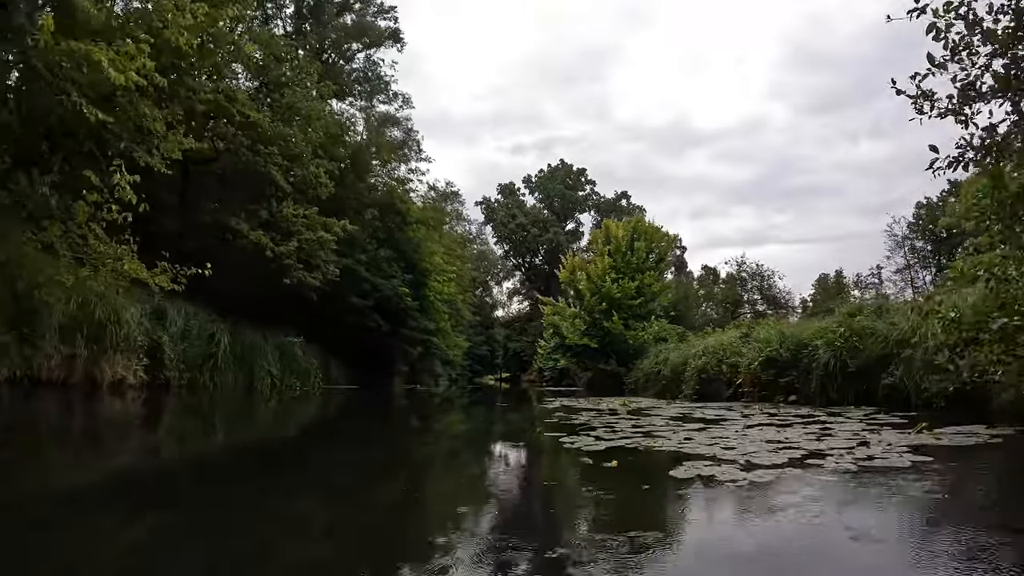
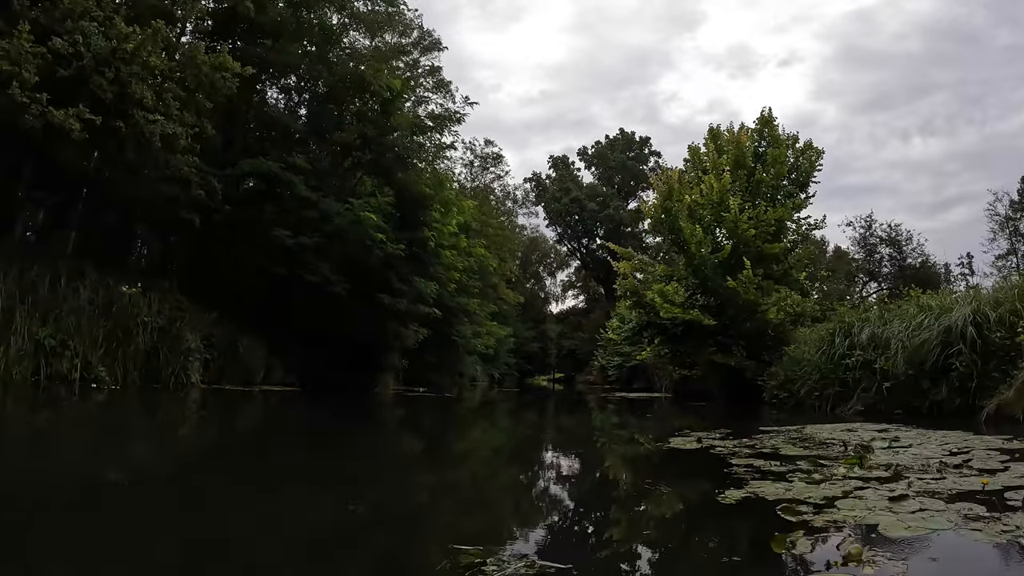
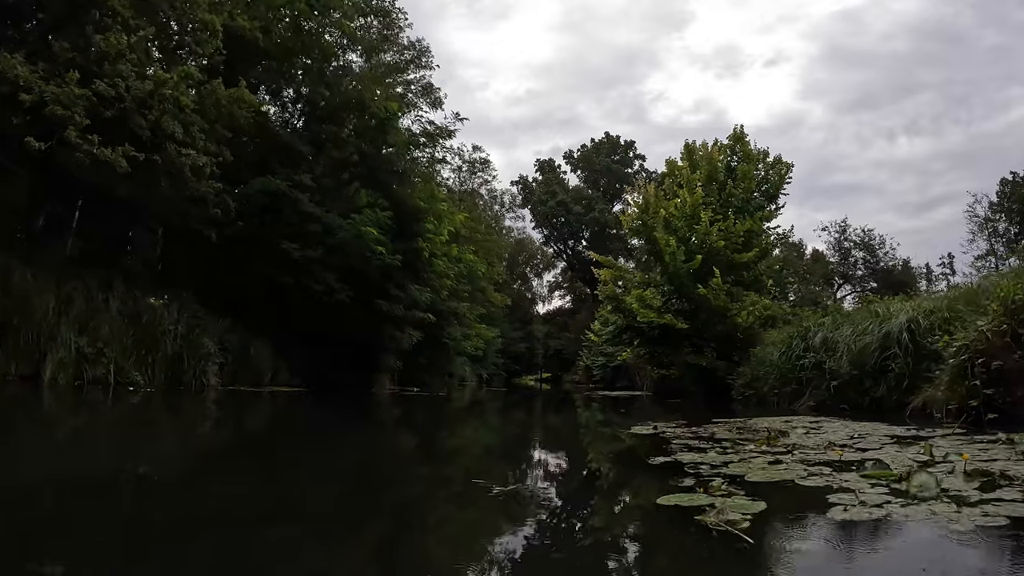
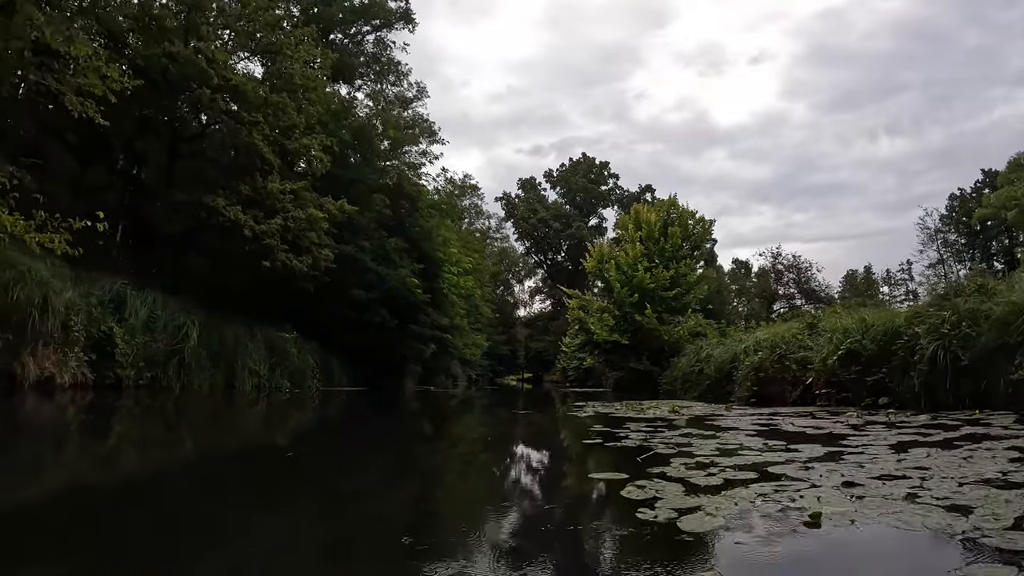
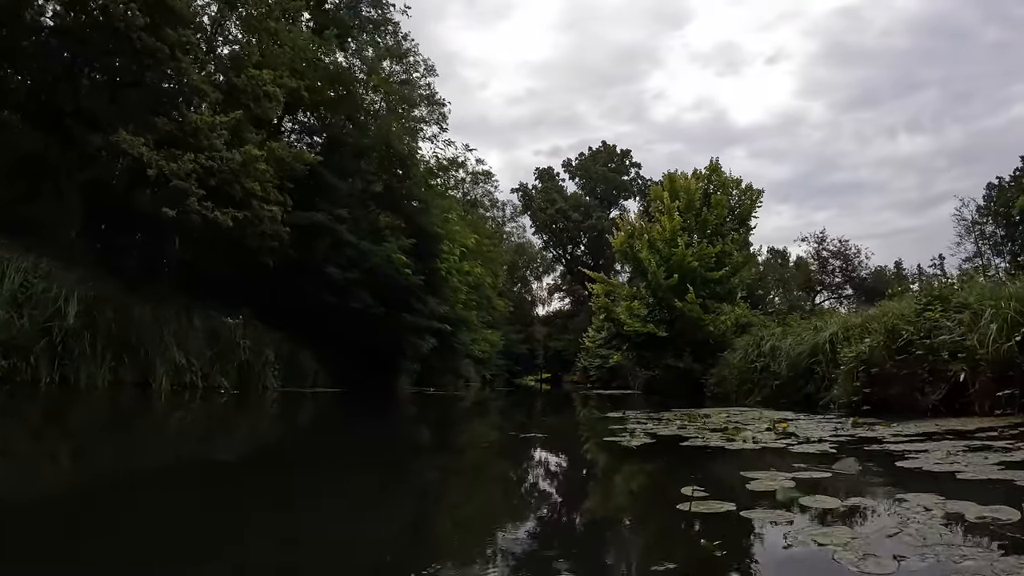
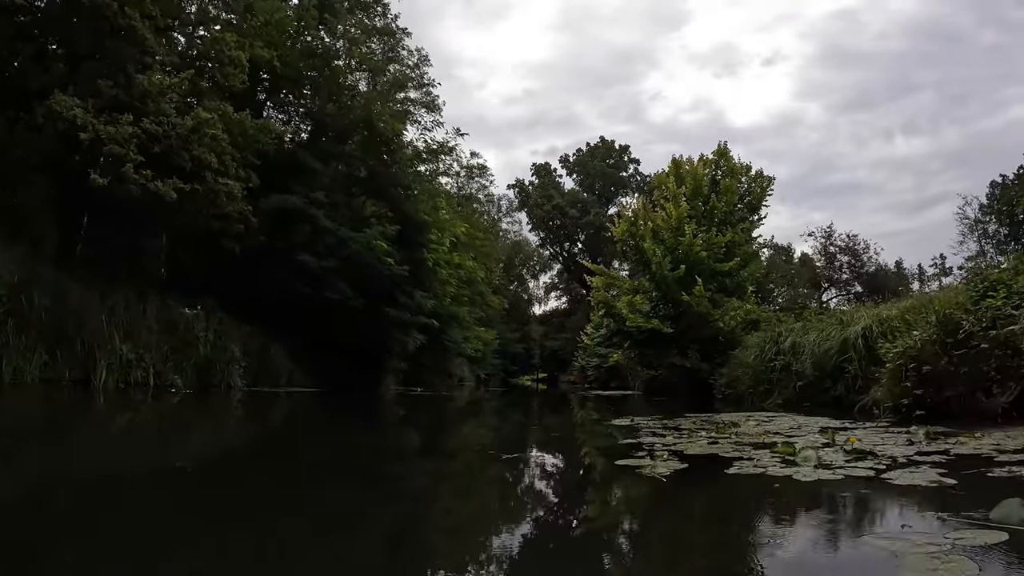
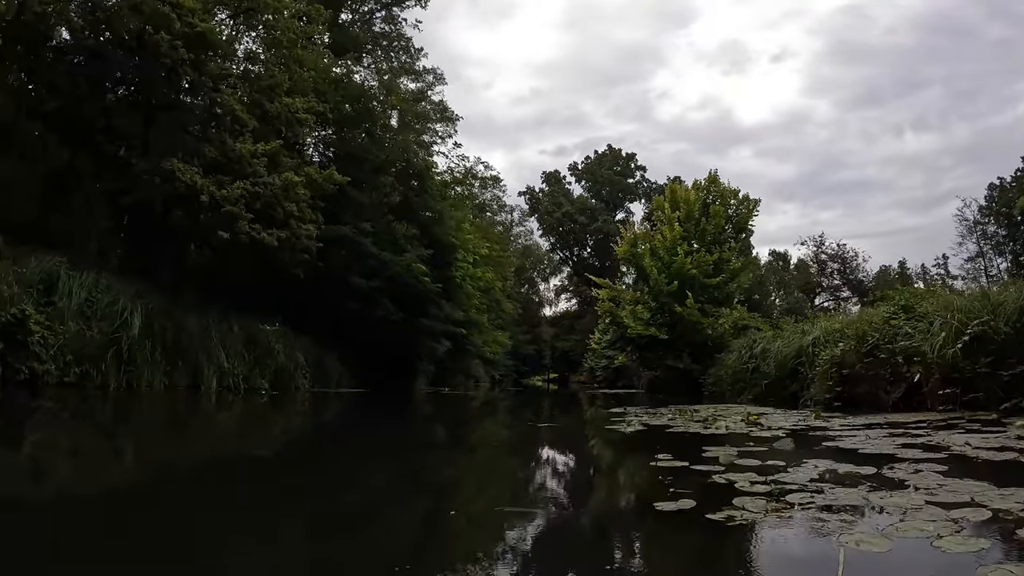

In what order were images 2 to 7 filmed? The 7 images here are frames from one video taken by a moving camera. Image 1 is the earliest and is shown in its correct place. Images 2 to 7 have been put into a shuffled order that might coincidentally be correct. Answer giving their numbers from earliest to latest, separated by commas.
4, 7, 5, 6, 3, 2
